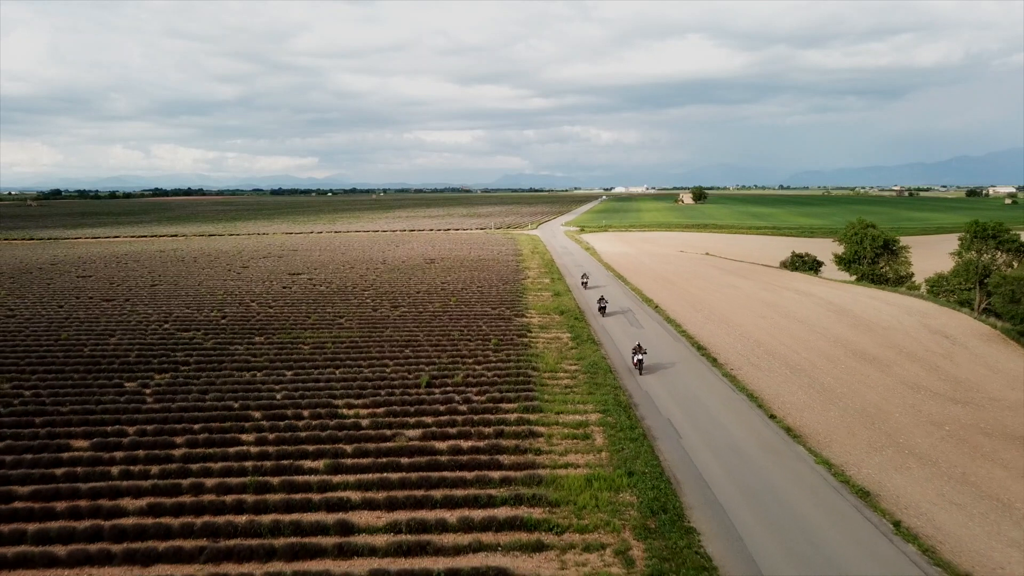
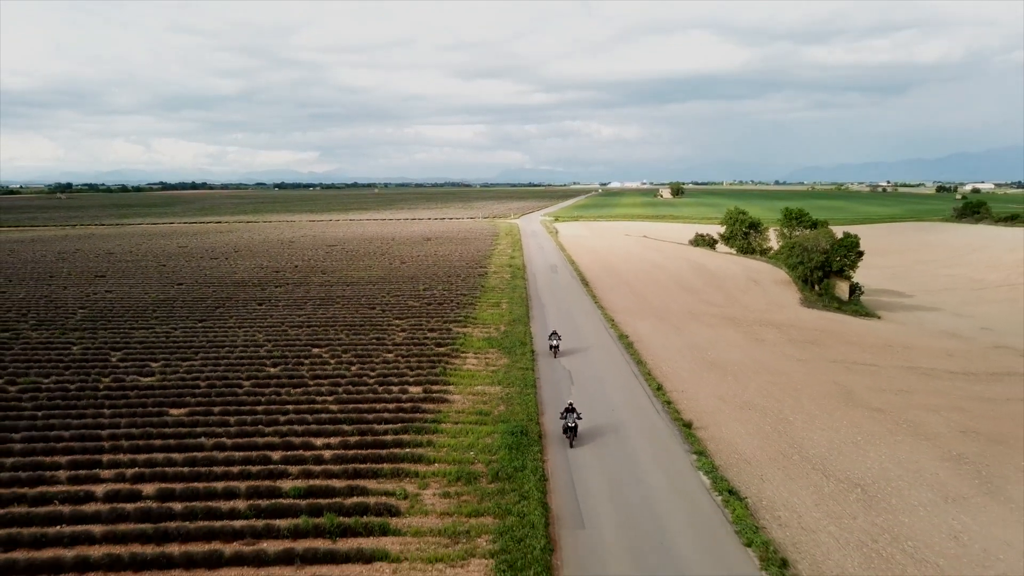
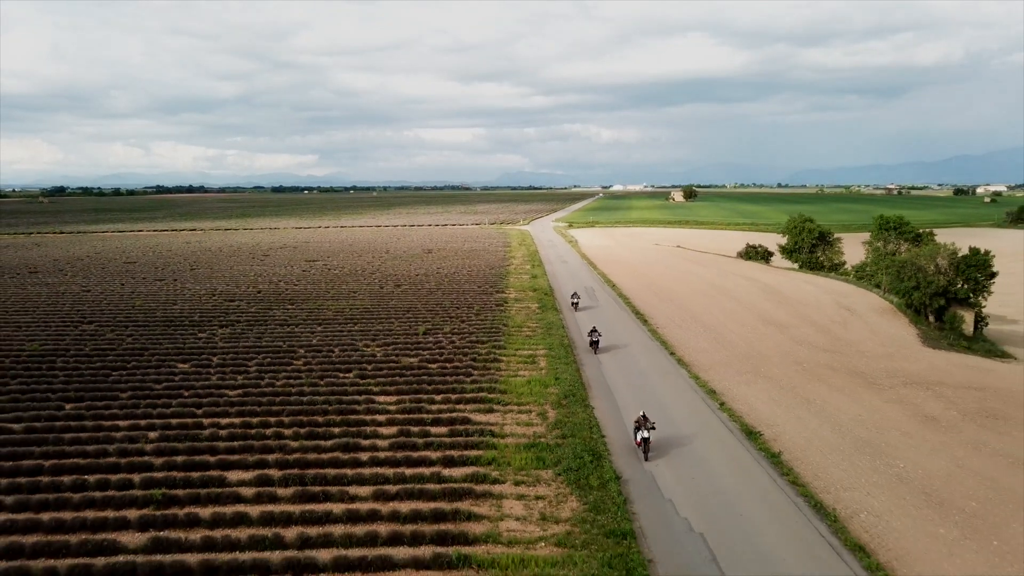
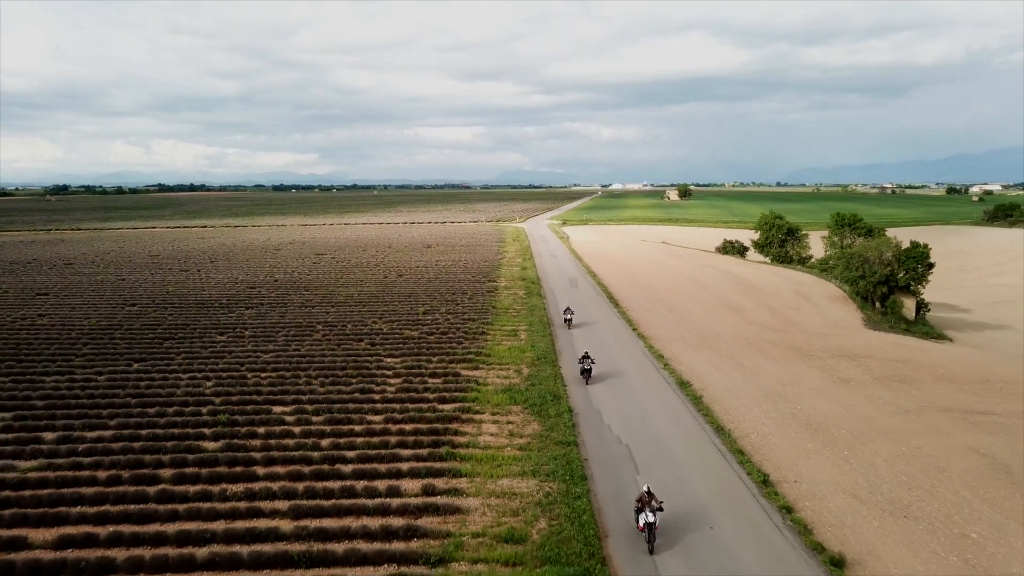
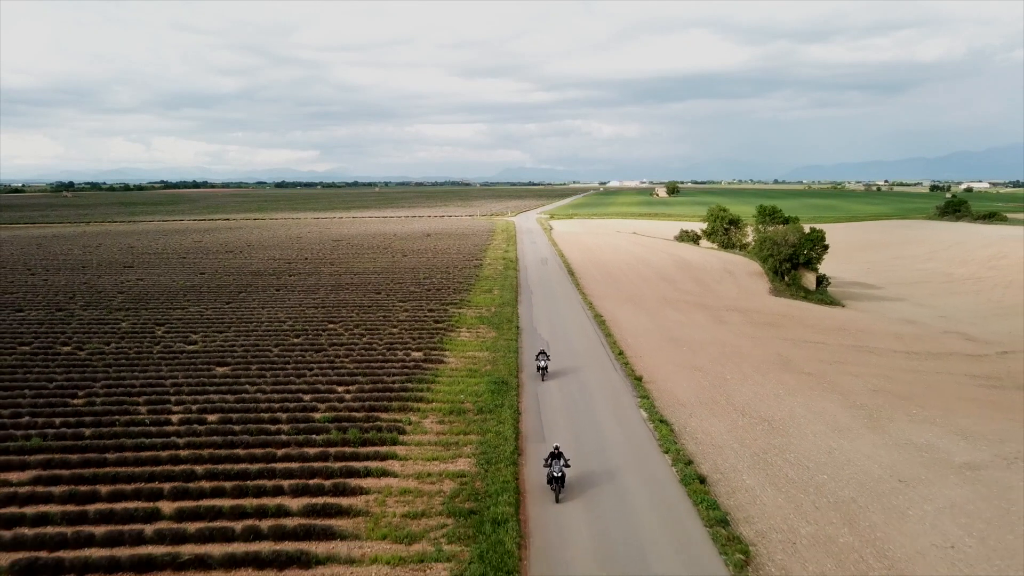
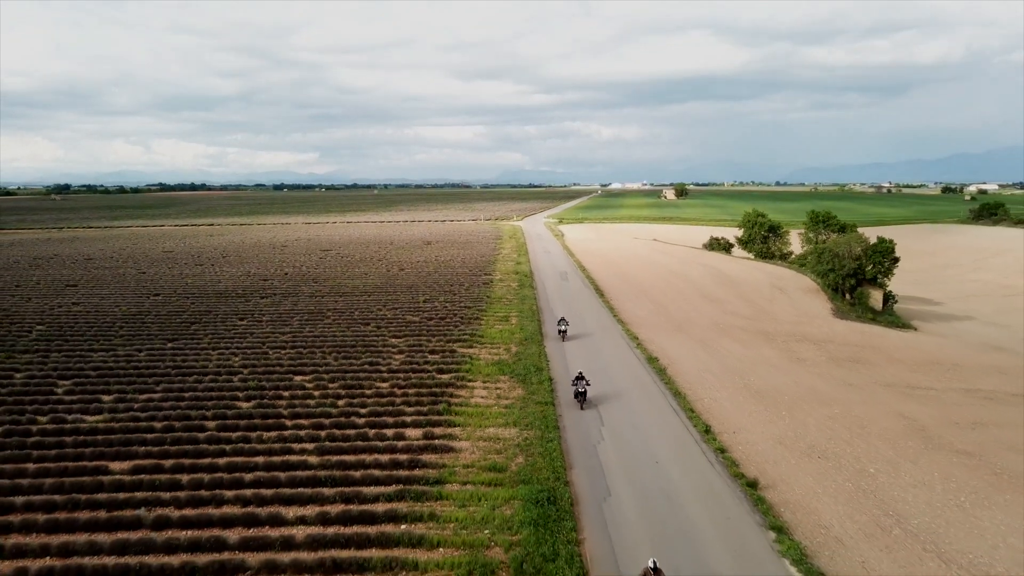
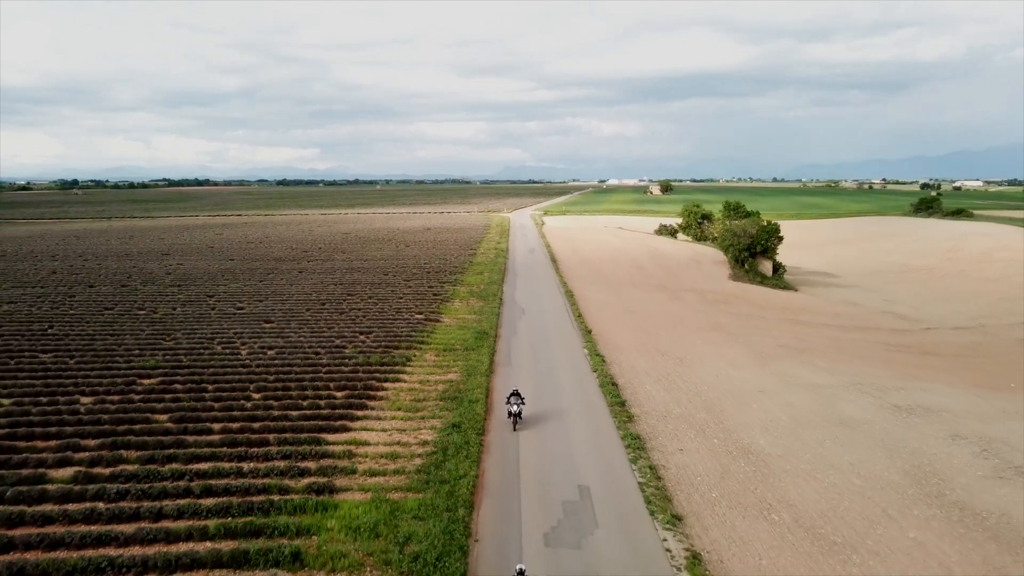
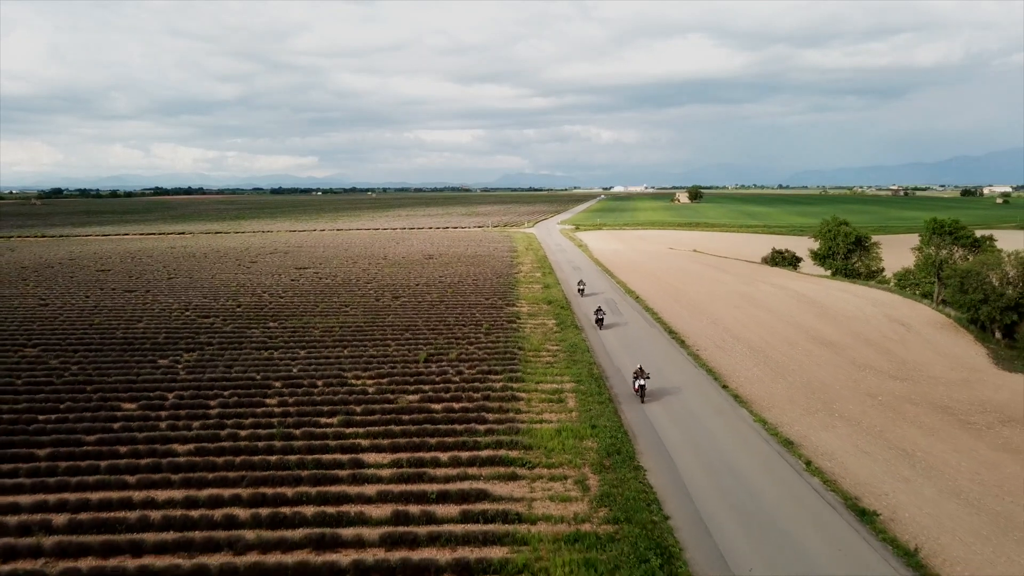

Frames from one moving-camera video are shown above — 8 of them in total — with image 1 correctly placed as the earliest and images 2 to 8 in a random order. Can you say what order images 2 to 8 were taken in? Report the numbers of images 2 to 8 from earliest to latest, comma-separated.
8, 3, 4, 6, 2, 5, 7
